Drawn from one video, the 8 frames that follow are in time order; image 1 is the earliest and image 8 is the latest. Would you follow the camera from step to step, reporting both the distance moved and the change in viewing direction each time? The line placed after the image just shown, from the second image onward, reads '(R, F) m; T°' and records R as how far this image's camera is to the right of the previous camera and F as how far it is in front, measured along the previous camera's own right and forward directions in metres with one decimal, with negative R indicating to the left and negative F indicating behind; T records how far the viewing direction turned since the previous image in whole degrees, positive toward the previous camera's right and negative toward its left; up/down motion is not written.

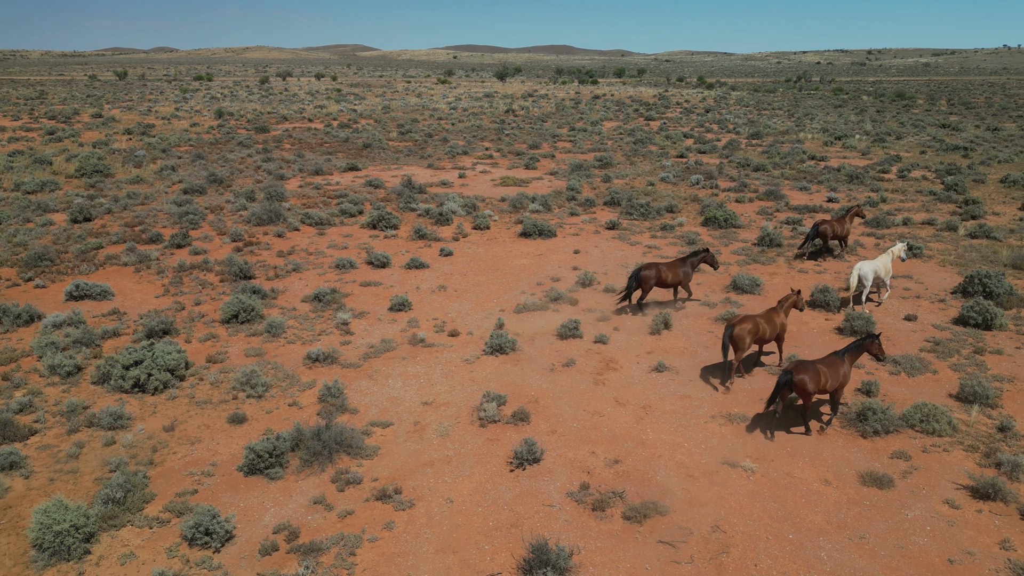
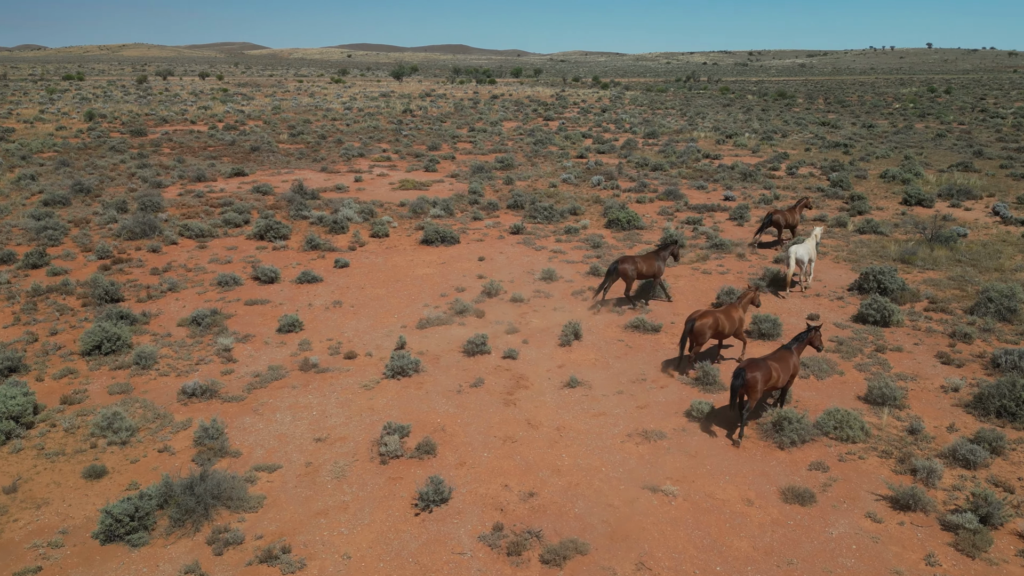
(+0.1, +0.6) m; +7°
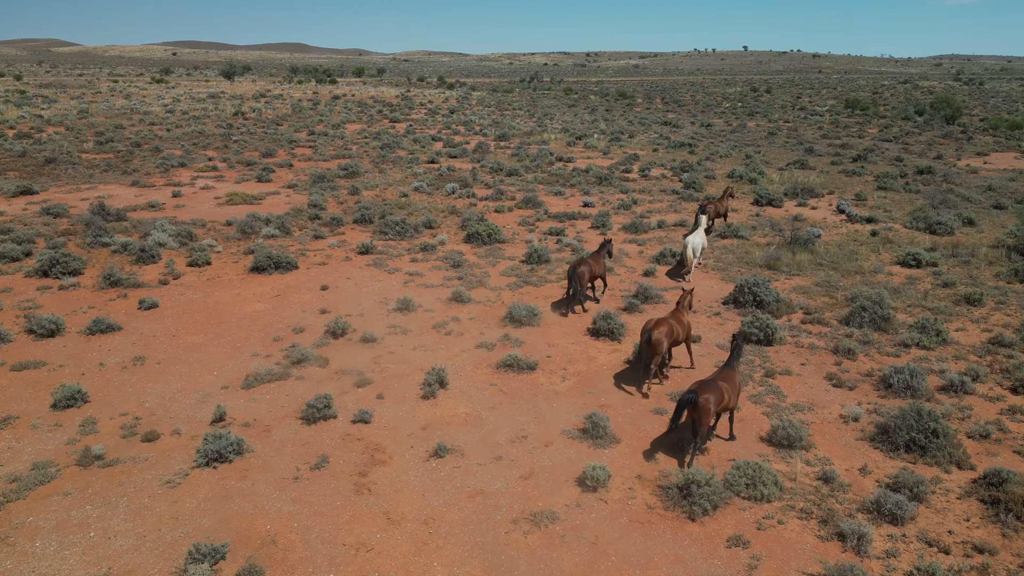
(+0.1, +1.5) m; +11°
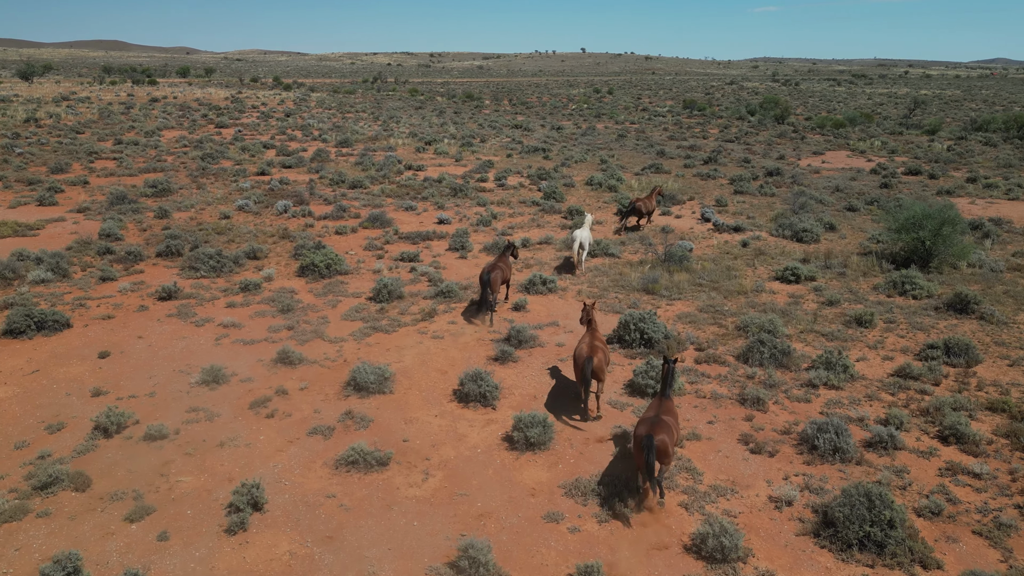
(+0.2, +1.9) m; +11°
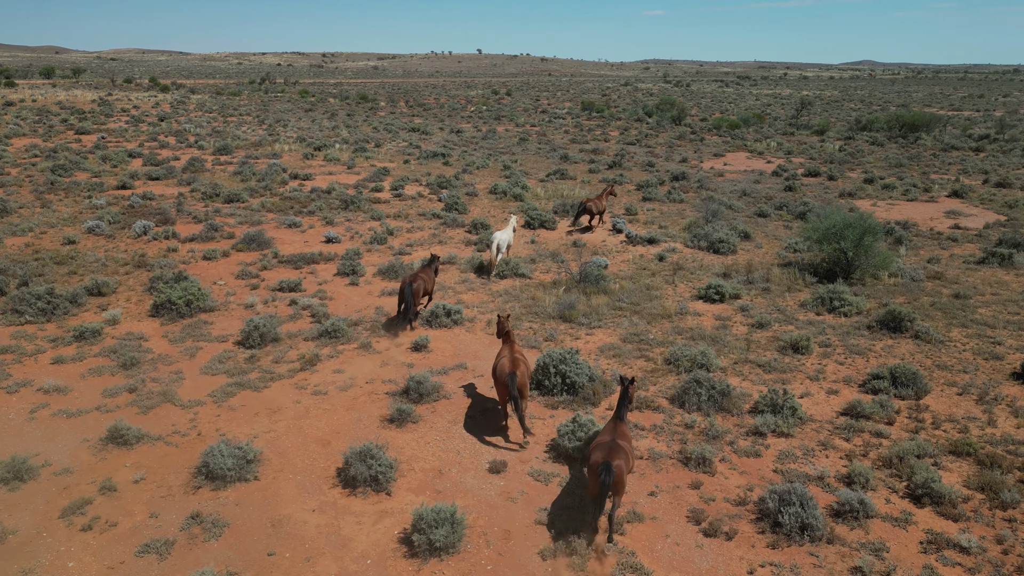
(+0.1, +1.4) m; +7°
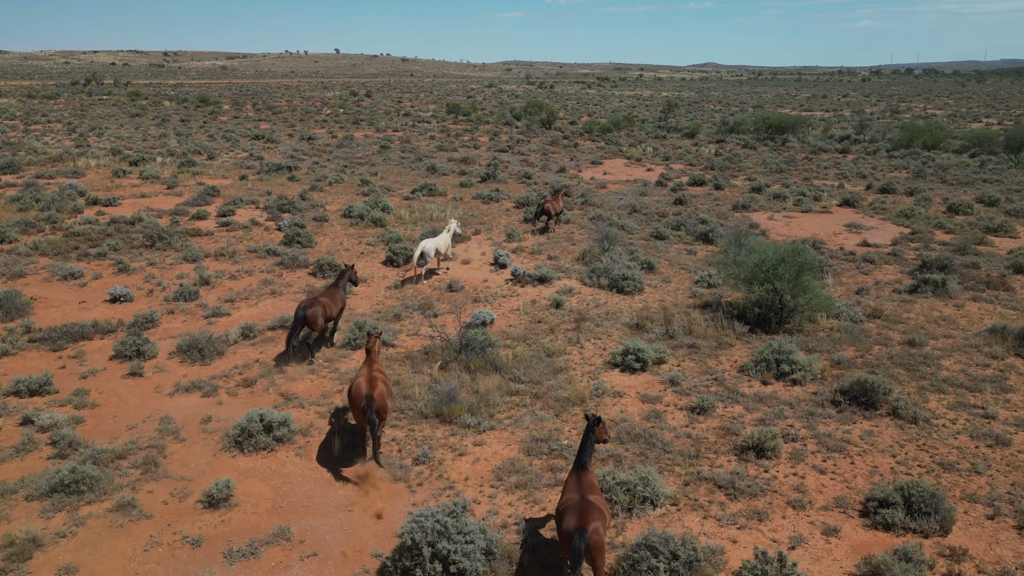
(+0.2, +2.9) m; +10°
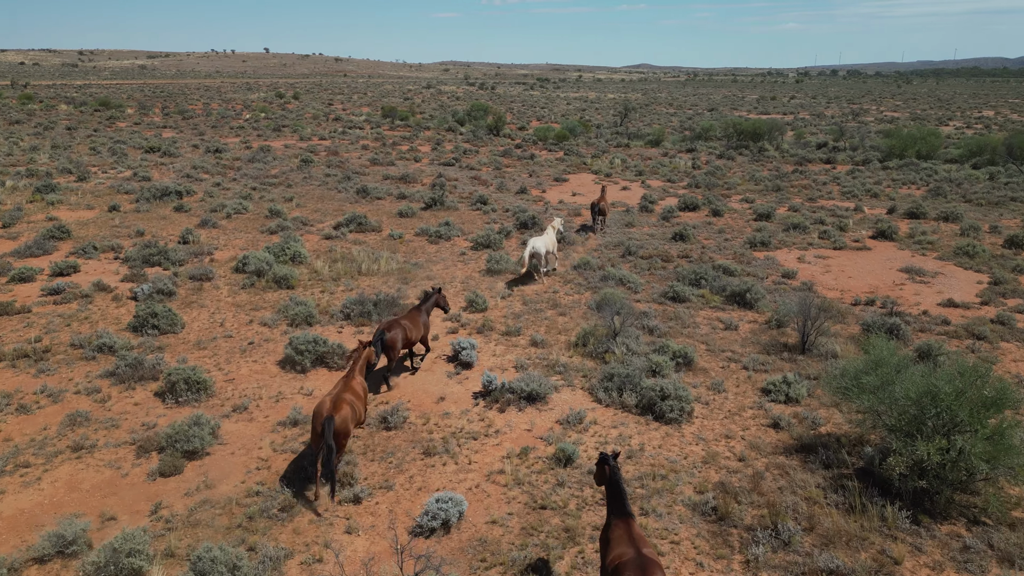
(-0.3, +4.4) m; +5°
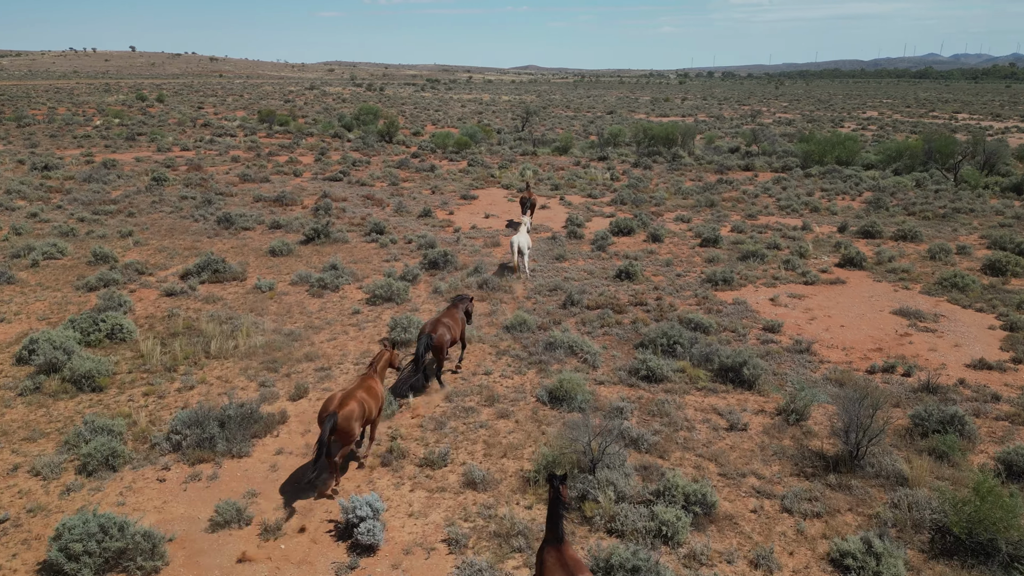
(-0.2, +3.1) m; +8°
